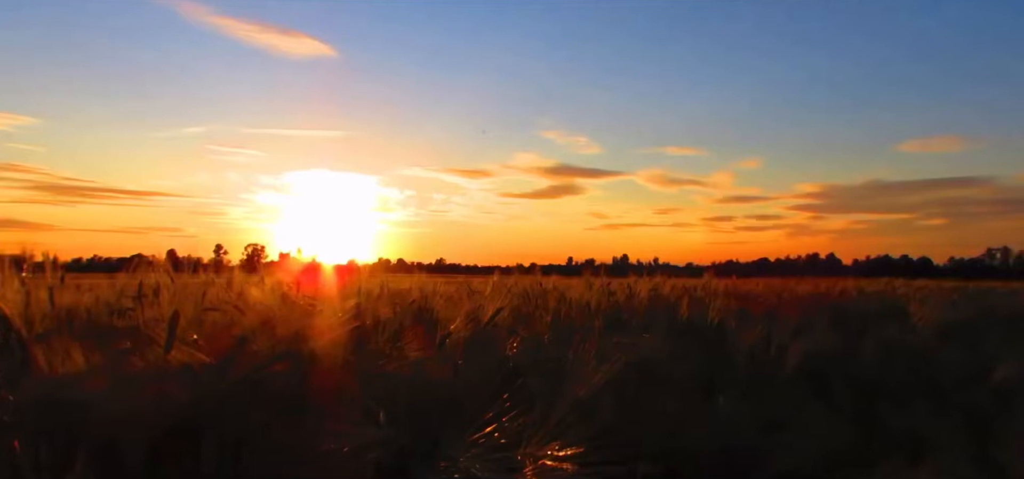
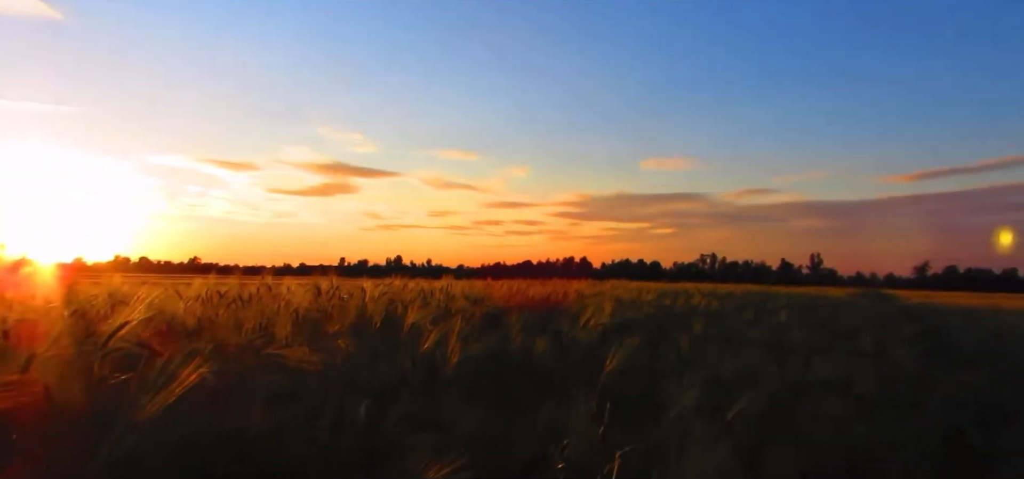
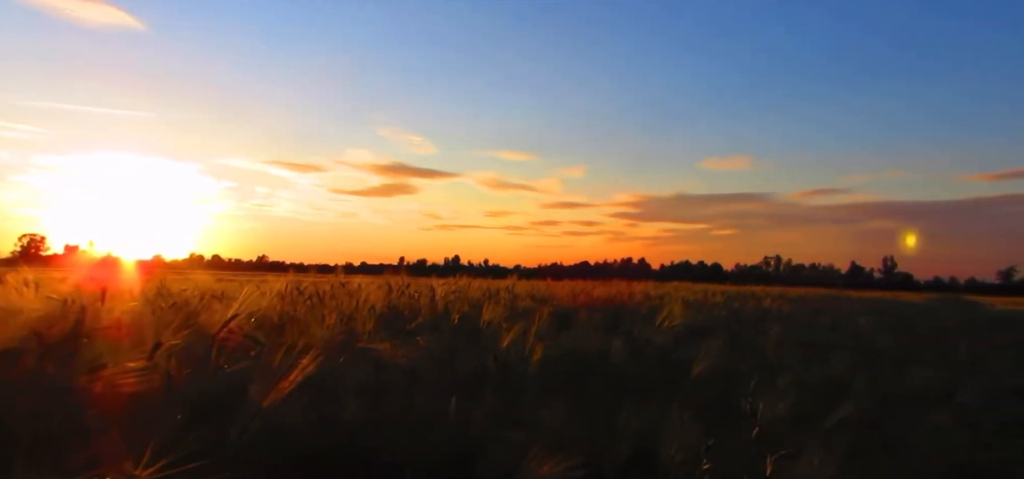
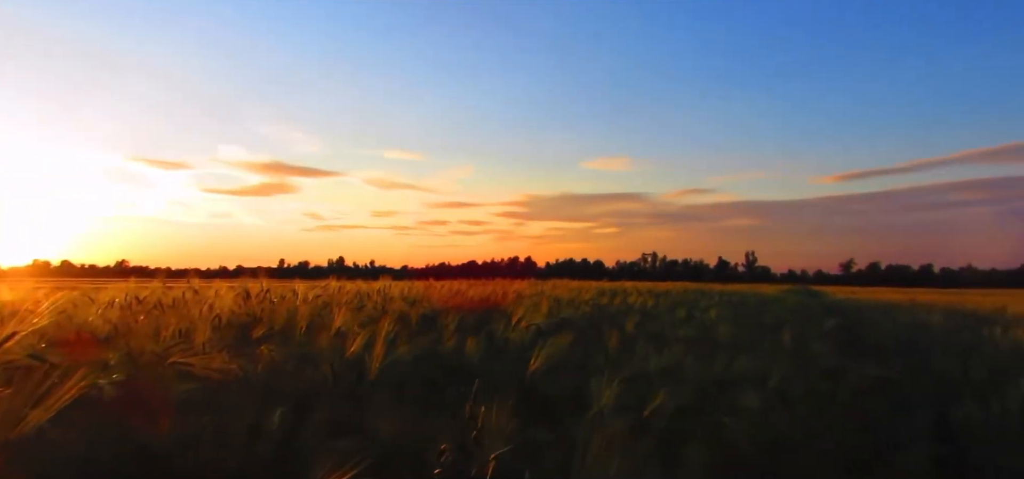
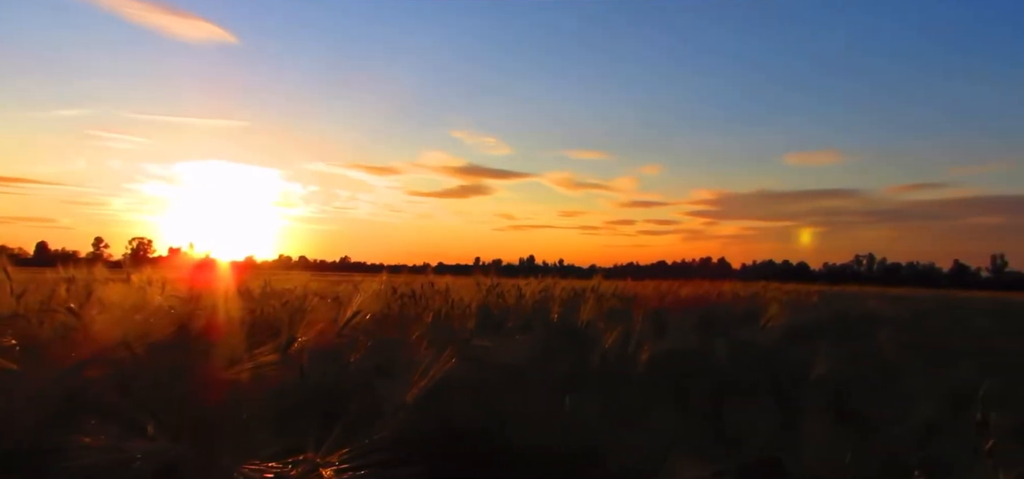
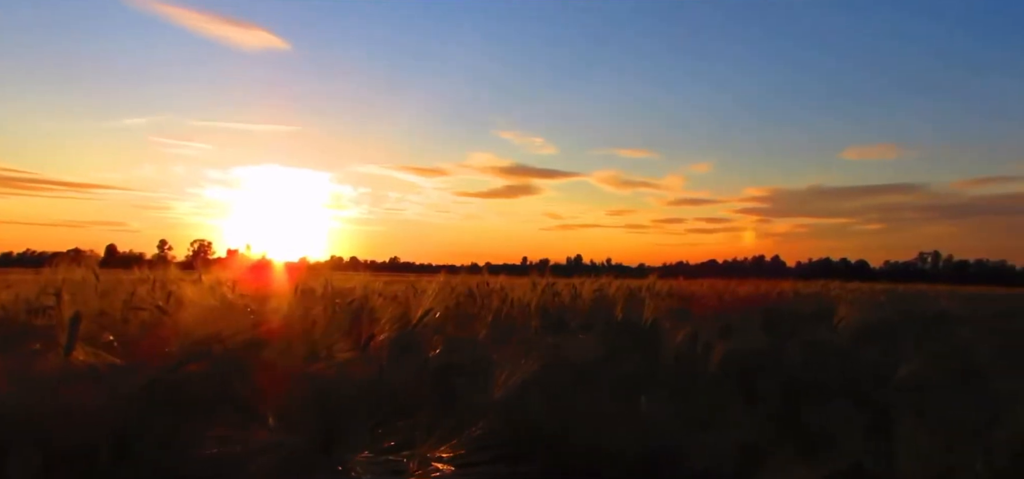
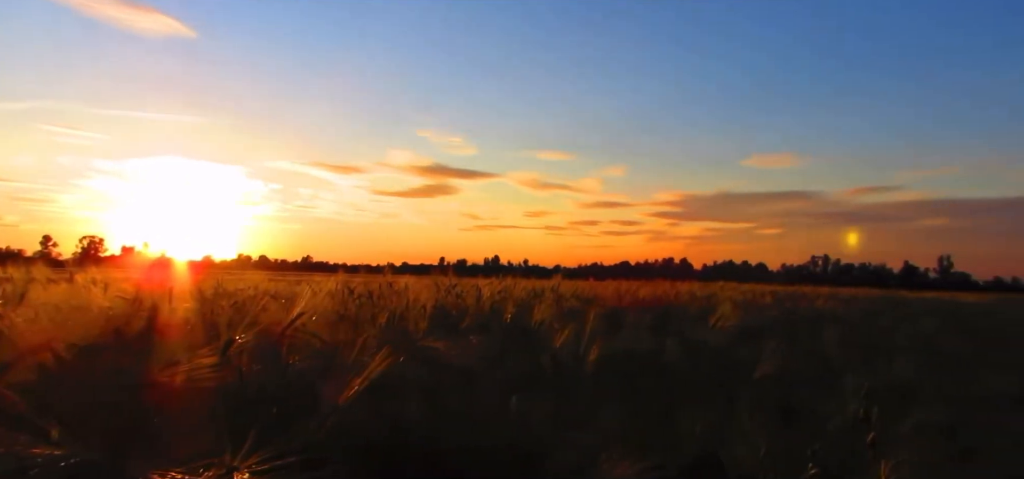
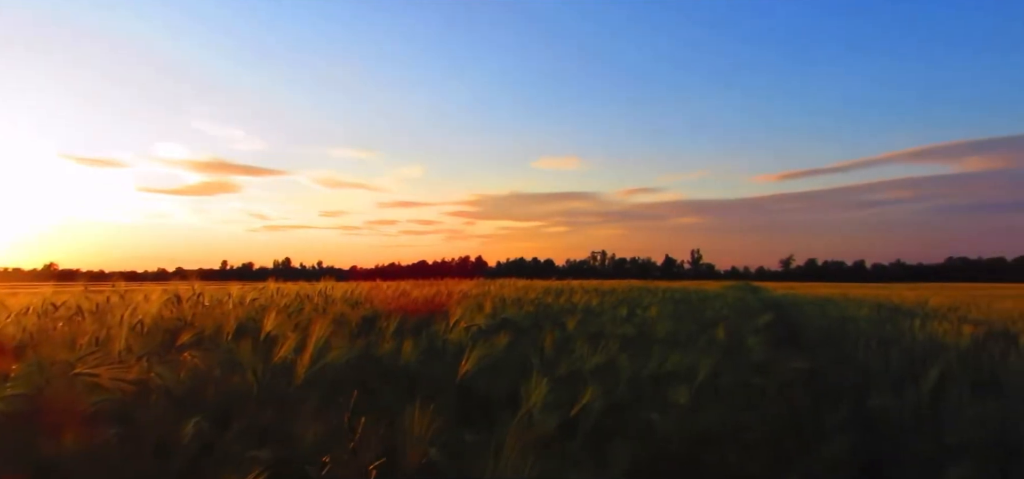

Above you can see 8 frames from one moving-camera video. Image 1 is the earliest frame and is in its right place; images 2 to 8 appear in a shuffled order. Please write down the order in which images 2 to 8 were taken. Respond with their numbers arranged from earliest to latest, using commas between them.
6, 5, 7, 3, 2, 4, 8
